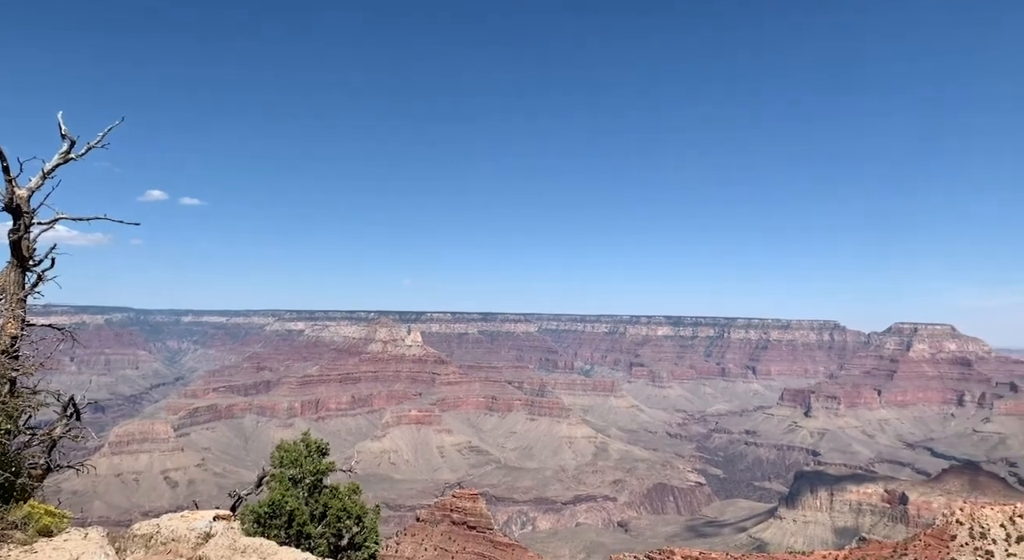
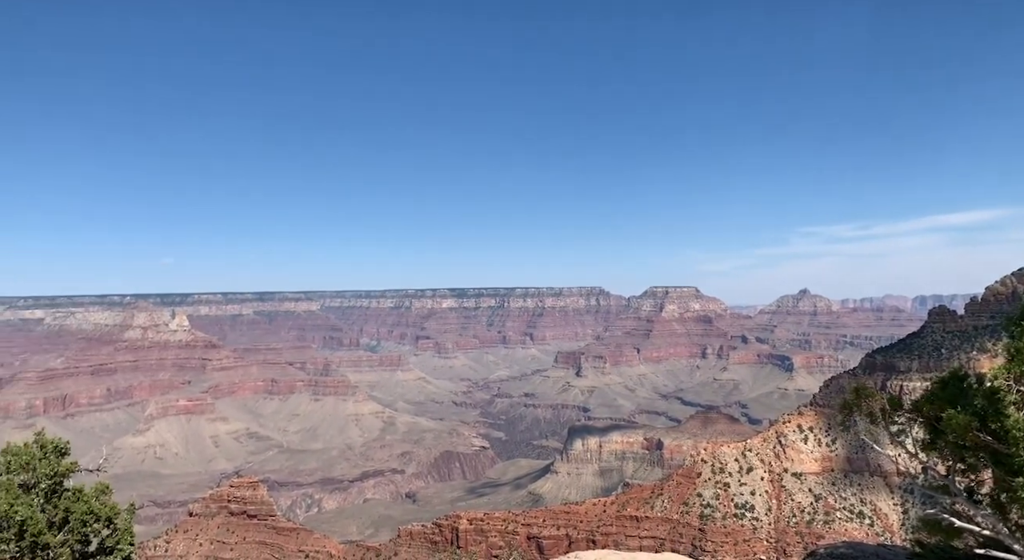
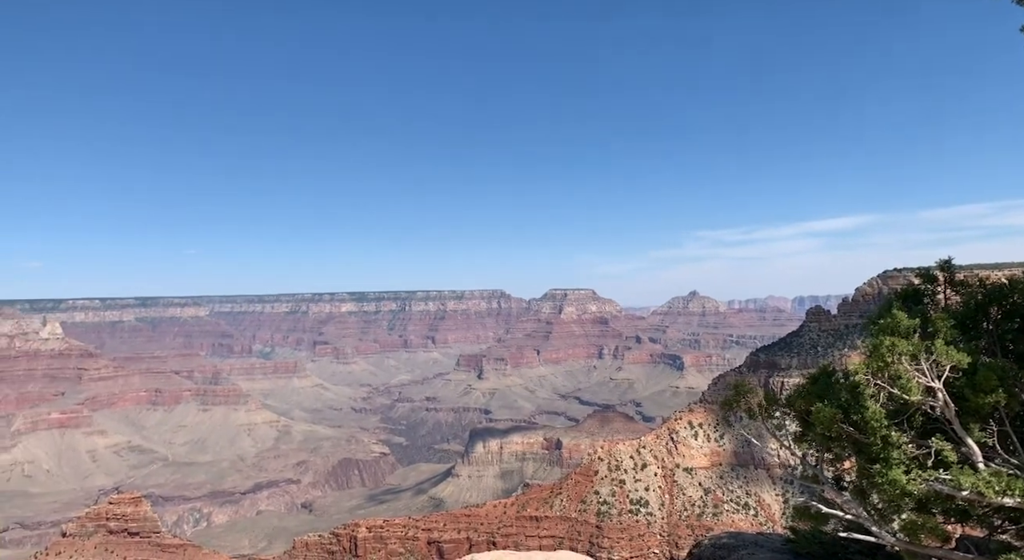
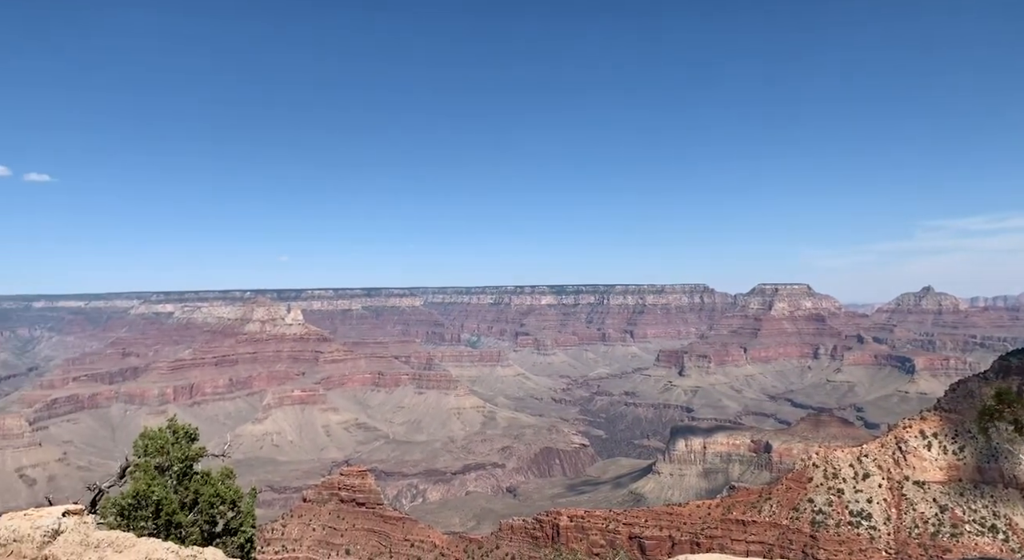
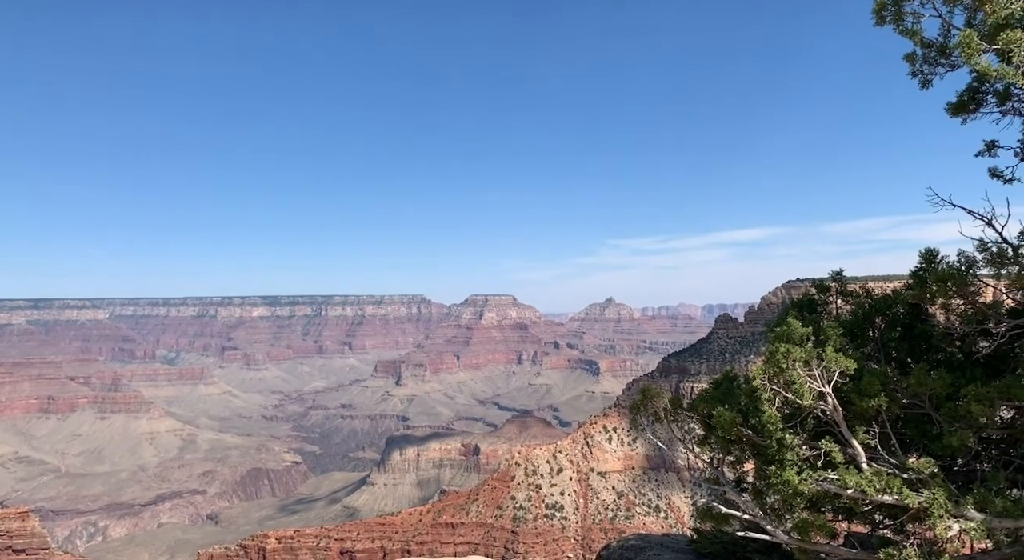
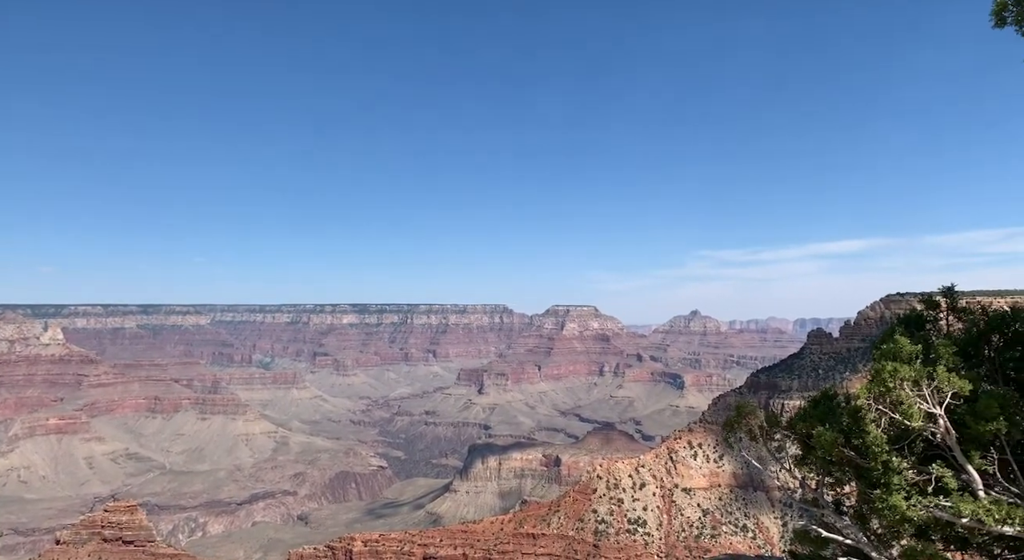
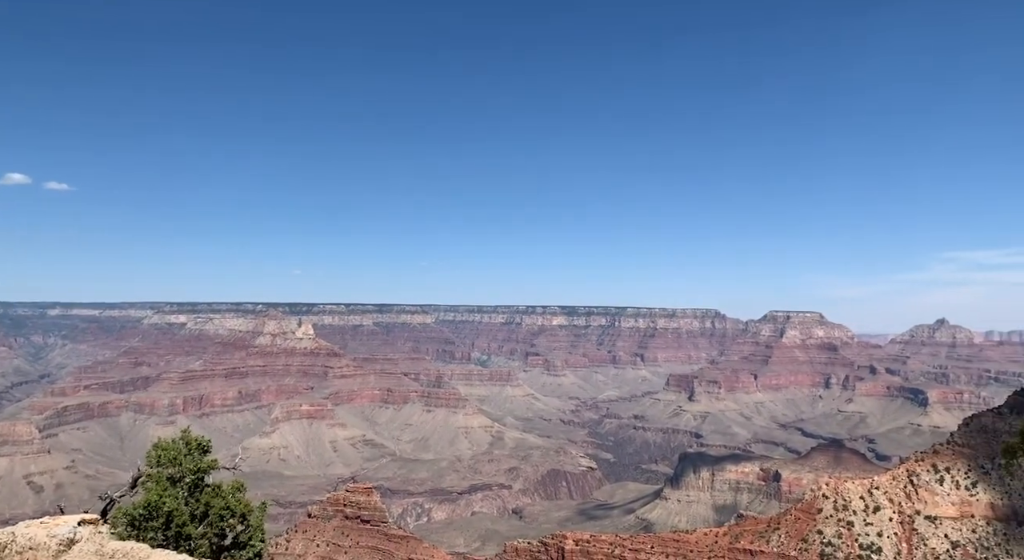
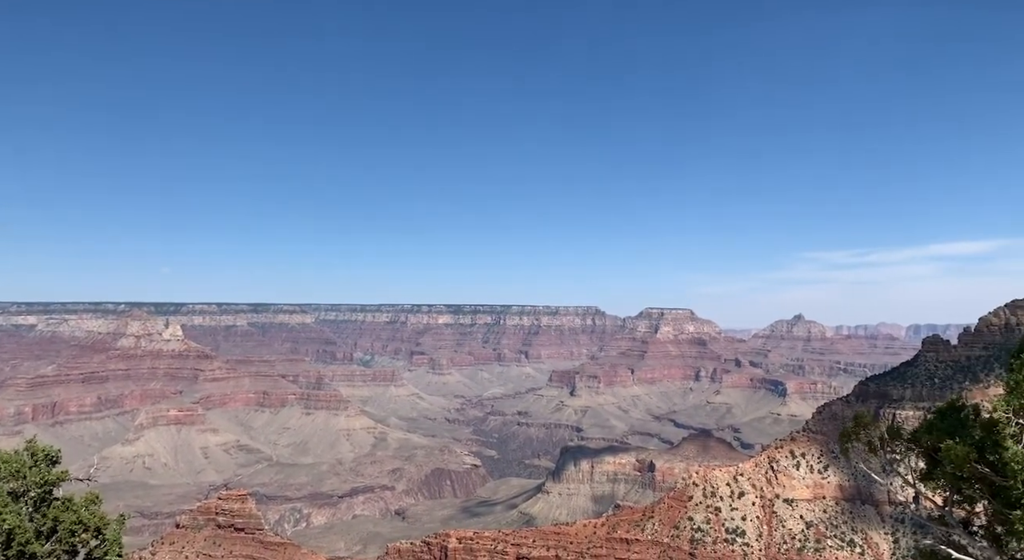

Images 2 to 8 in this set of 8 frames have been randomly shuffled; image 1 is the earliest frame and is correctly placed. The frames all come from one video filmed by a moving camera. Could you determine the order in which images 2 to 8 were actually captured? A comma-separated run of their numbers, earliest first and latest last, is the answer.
7, 8, 6, 5, 3, 2, 4
